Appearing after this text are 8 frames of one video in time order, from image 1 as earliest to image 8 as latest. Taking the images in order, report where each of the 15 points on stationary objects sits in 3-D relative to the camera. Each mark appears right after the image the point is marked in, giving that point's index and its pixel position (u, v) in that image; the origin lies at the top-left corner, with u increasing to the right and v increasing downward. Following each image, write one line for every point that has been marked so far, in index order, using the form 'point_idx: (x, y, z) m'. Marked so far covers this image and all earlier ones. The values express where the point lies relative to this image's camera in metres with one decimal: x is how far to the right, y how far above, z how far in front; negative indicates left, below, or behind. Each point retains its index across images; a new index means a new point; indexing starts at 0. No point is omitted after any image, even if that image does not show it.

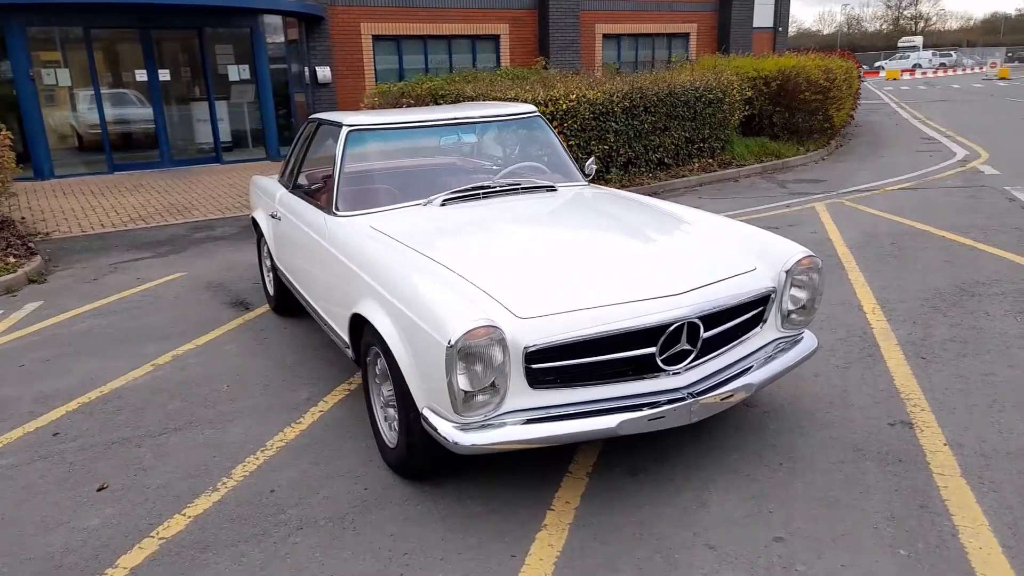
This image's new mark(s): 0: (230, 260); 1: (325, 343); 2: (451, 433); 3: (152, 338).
0: (-2.8, +0.3, +7.5) m
1: (-1.3, -0.4, +5.0) m
2: (-0.2, -0.5, +2.8) m
3: (-2.6, -0.4, +5.3) m
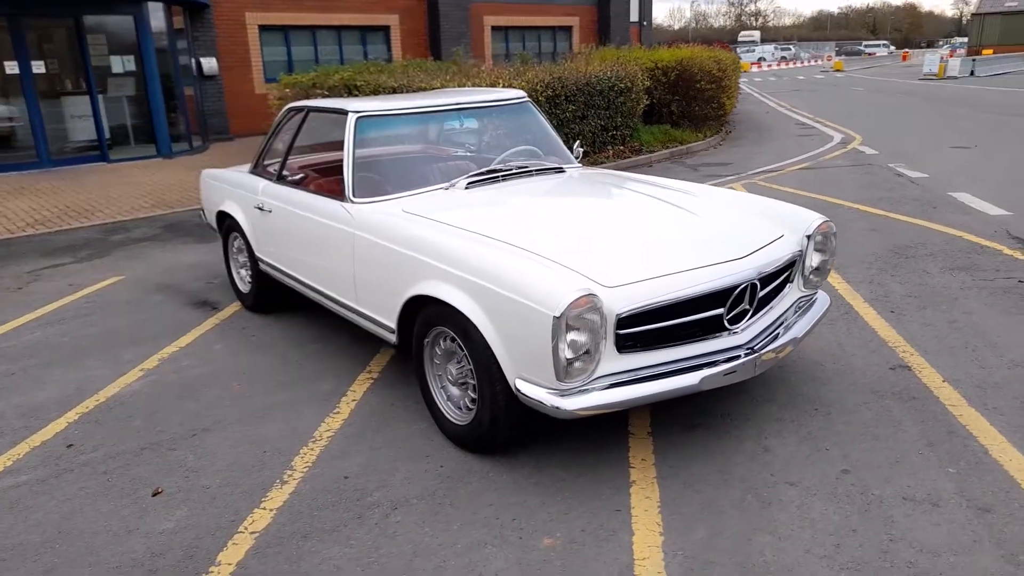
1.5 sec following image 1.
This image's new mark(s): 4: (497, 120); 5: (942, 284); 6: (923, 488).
0: (-3.3, +0.3, +7.1) m
1: (-1.3, -0.3, +5.0) m
2: (+0.2, -0.4, +2.9) m
3: (-2.6, -0.4, +5.0) m
4: (-0.1, +1.1, +4.7) m
5: (+3.0, 0.0, +5.2) m
6: (+1.6, -0.8, +2.9) m
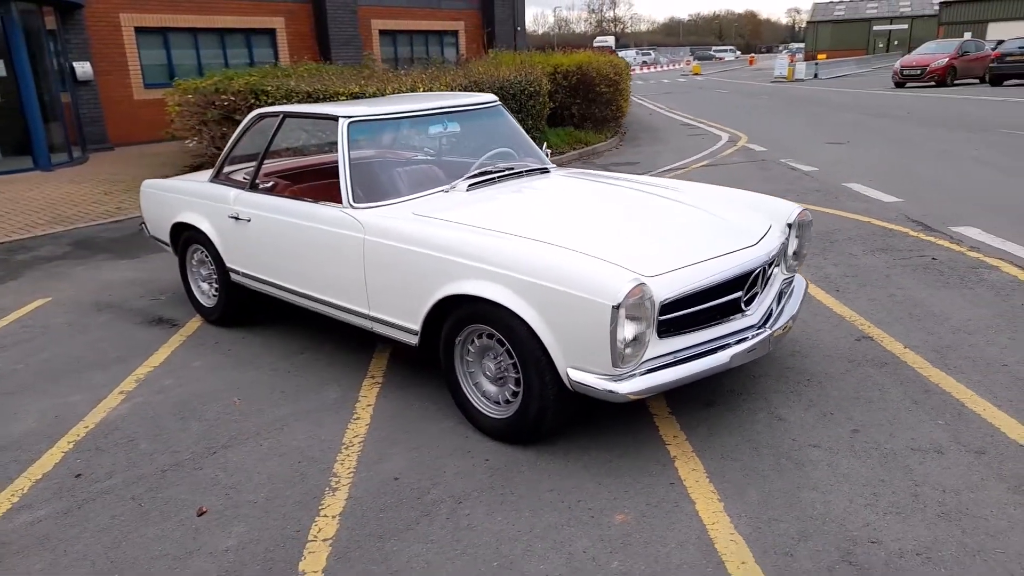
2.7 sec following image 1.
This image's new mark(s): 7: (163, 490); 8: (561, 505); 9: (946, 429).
0: (-3.7, +0.1, +6.6) m
1: (-1.3, -0.4, +4.9) m
2: (+0.4, -0.4, +3.1) m
3: (-2.7, -0.5, +4.7) m
4: (-0.2, +1.1, +4.9) m
5: (+2.8, +0.2, +5.8) m
6: (+1.8, -0.7, +3.3) m
7: (-1.5, -0.9, +3.3) m
8: (+0.2, -0.9, +3.0) m
9: (+2.0, -0.6, +3.4) m
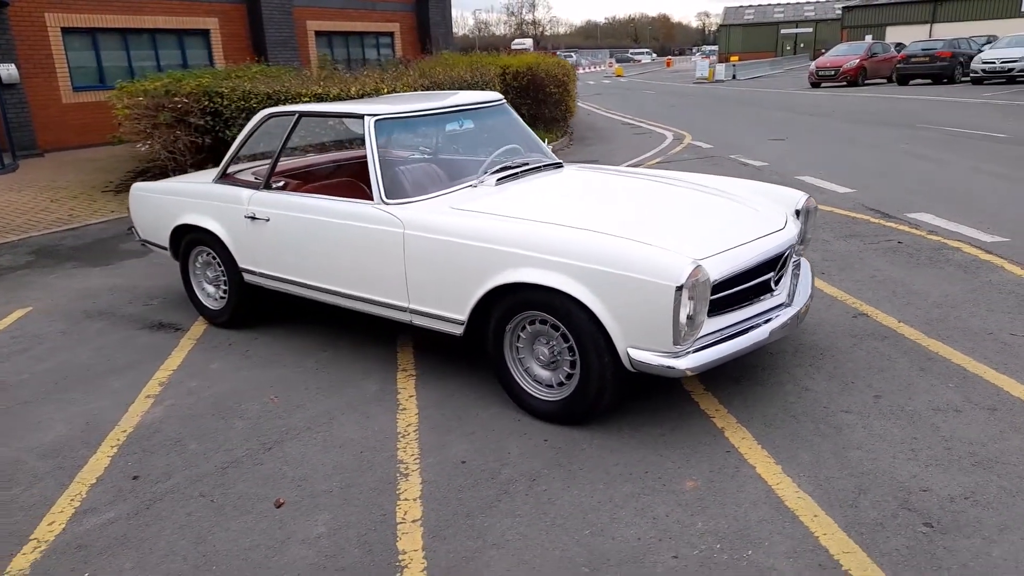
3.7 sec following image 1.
0: (-3.8, 0.0, +6.4) m
1: (-1.2, -0.4, +4.9) m
2: (+0.7, -0.3, +3.3) m
3: (-2.5, -0.5, +4.6) m
4: (-0.1, +1.1, +5.0) m
5: (+2.8, +0.3, +6.2) m
6: (+2.1, -0.5, +3.6) m
7: (-1.2, -0.9, +3.3) m
8: (+0.5, -0.8, +3.2) m
9: (+2.2, -0.5, +3.7) m
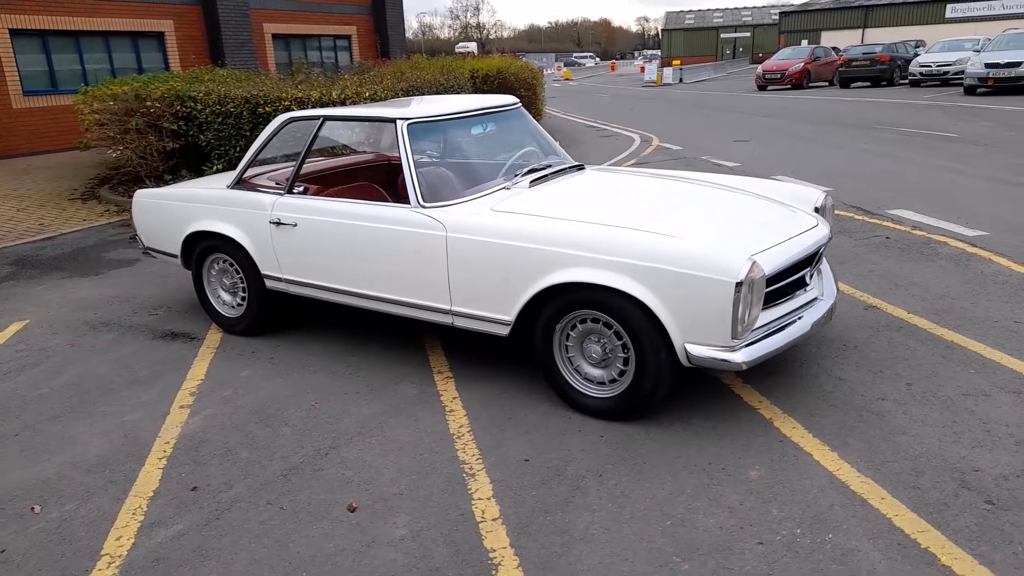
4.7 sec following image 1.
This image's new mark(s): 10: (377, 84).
0: (-3.7, -0.1, +6.2) m
1: (-1.1, -0.4, +4.9) m
2: (+1.0, -0.3, +3.4) m
3: (-2.3, -0.6, +4.5) m
4: (0.0, +1.1, +5.0) m
5: (+2.8, +0.4, +6.5) m
6: (+2.4, -0.5, +3.8) m
7: (-0.9, -0.9, +3.3) m
8: (+0.8, -0.8, +3.3) m
9: (+2.5, -0.5, +3.9) m
10: (-2.0, +3.0, +11.0) m
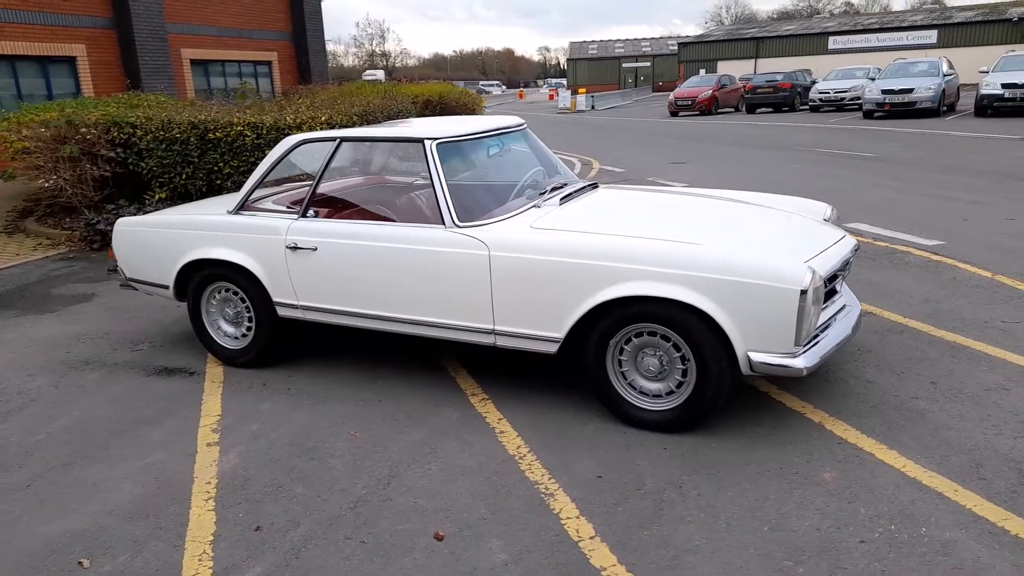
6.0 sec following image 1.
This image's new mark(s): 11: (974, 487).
0: (-3.7, -0.4, +5.7) m
1: (-0.9, -0.5, +4.7) m
2: (+1.3, -0.3, +3.5) m
3: (-2.1, -0.8, +4.1) m
4: (+0.1, +1.0, +5.0) m
5: (+2.7, +0.3, +6.8) m
6: (+2.6, -0.5, +4.1) m
7: (-0.6, -1.0, +3.1) m
8: (+1.2, -0.8, +3.3) m
9: (+2.7, -0.5, +4.2) m
10: (-2.7, +2.6, +10.7) m
11: (+2.0, -0.8, +3.1) m
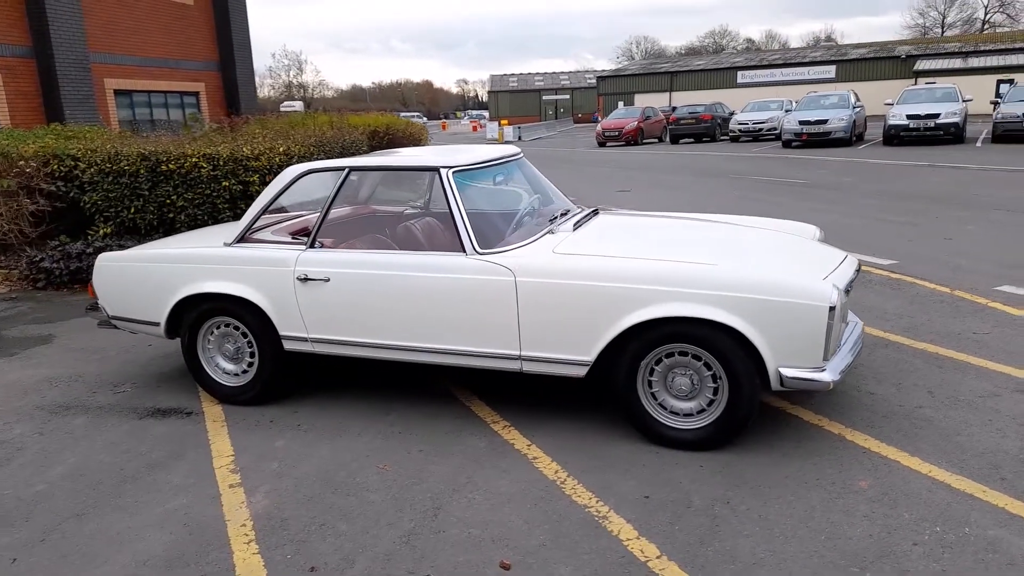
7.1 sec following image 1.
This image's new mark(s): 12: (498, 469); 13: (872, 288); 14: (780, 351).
0: (-3.7, -0.7, +5.3) m
1: (-0.8, -0.7, +4.6) m
2: (+1.5, -0.4, +3.6) m
3: (-2.0, -1.0, +3.9) m
4: (+0.1, +0.8, +5.1) m
5: (+2.6, +0.1, +7.1) m
6: (+2.7, -0.6, +4.4) m
7: (-0.3, -1.1, +3.0) m
8: (+1.4, -0.9, +3.5) m
9: (+2.8, -0.6, +4.5) m
10: (-3.3, +2.1, +10.6) m
11: (+2.2, -0.9, +3.3) m
12: (-0.1, -0.9, +3.7) m
13: (+3.2, 0.0, +6.6) m
14: (+1.3, -0.3, +3.6) m
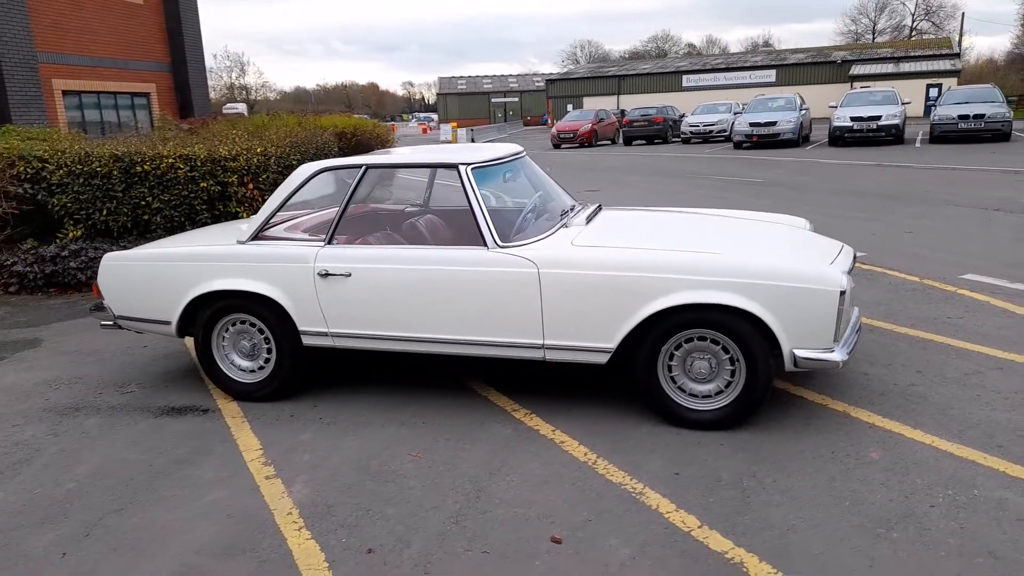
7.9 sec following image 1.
0: (-3.6, -0.7, +5.2) m
1: (-0.7, -0.7, +4.7) m
2: (+1.6, -0.3, +3.8) m
3: (-1.8, -0.9, +3.9) m
4: (+0.1, +0.8, +5.3) m
5: (+2.5, +0.2, +7.4) m
6: (+2.8, -0.5, +4.7) m
7: (-0.1, -1.1, +3.1) m
8: (+1.5, -0.8, +3.7) m
9: (+2.9, -0.5, +4.8) m
10: (-3.6, +2.1, +10.5) m
11: (+2.4, -0.8, +3.6) m
12: (+0.1, -0.9, +3.9) m
13: (+3.1, +0.1, +6.9) m
14: (+1.4, -0.2, +3.8) m
